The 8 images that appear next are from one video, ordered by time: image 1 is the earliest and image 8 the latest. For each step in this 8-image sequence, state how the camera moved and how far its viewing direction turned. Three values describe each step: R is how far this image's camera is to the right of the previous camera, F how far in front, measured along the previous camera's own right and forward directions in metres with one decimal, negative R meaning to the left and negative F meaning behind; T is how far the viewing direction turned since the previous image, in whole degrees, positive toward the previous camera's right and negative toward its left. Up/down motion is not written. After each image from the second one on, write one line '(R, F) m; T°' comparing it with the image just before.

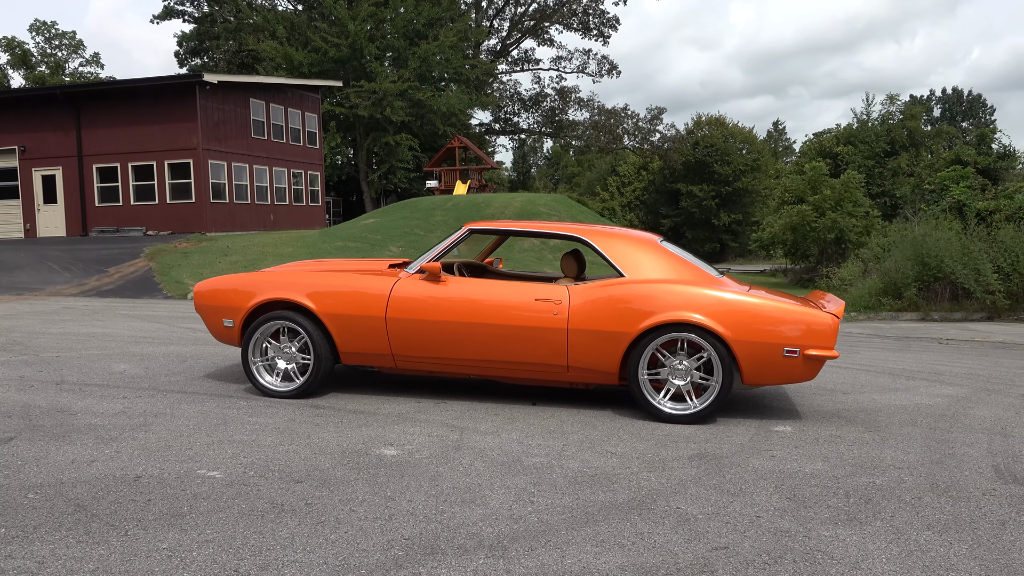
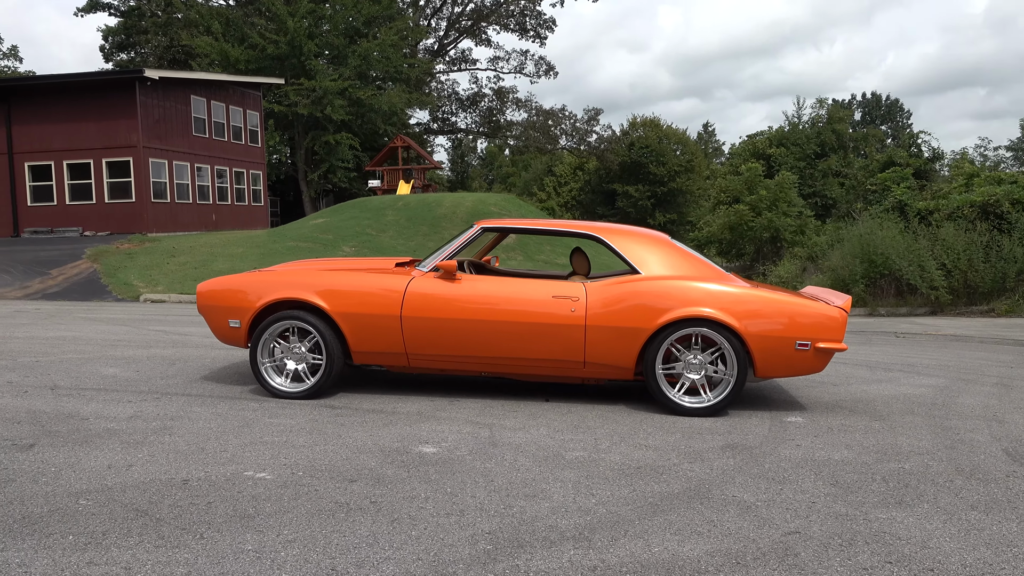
(-0.6, 0.0) m; +5°
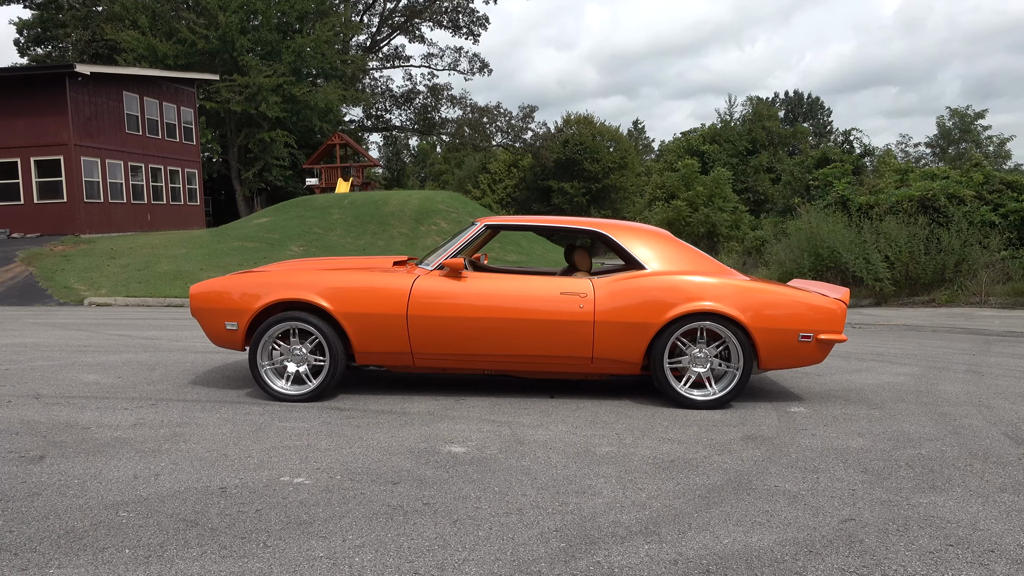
(-0.5, 0.0) m; +5°
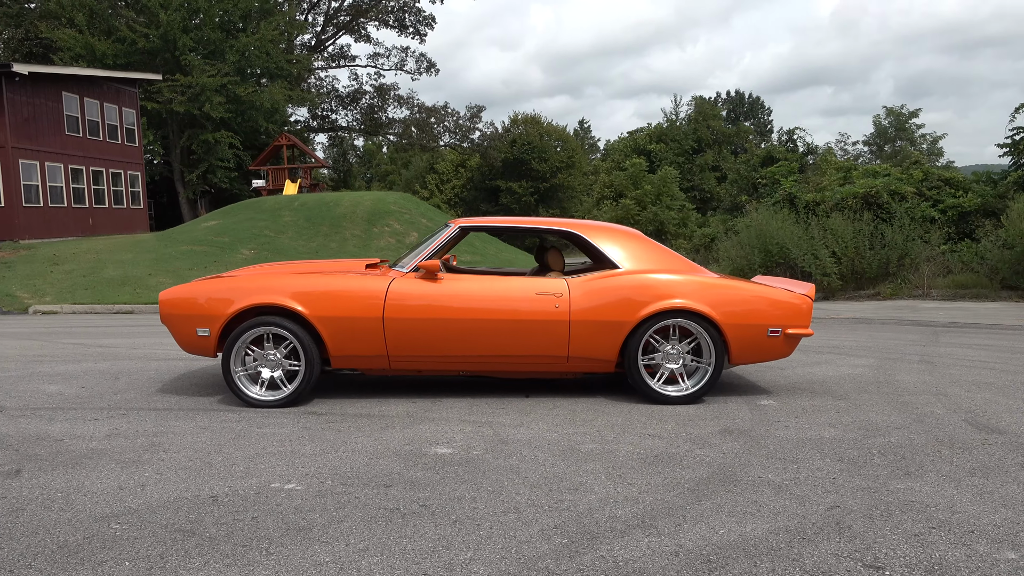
(-0.2, 0.0) m; +4°
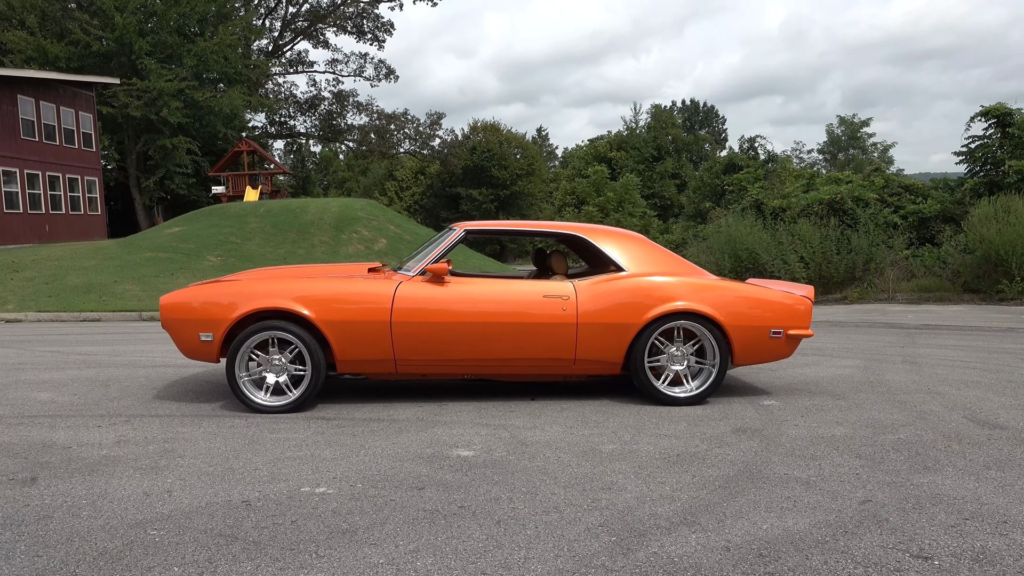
(-0.3, 0.0) m; +3°
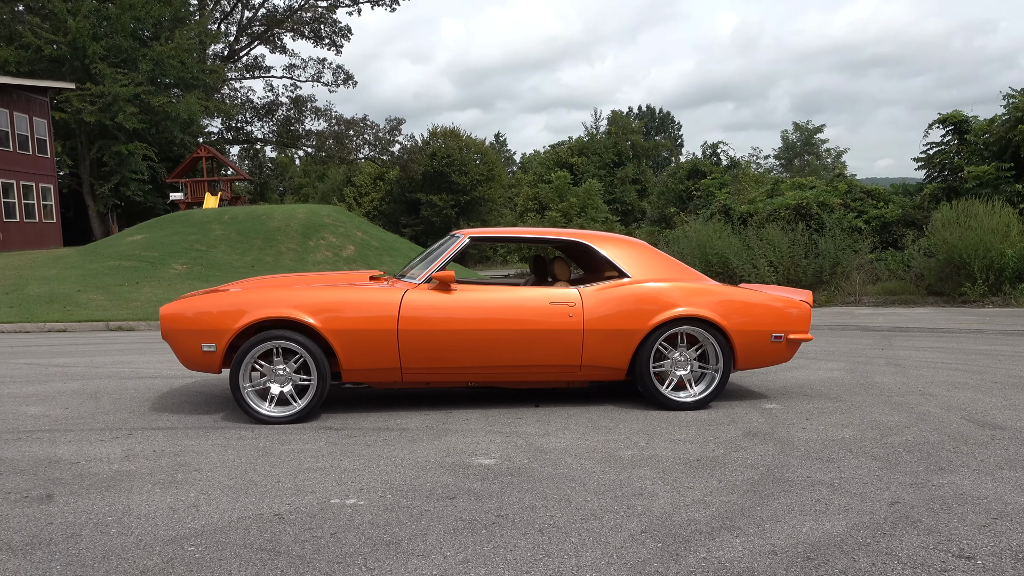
(-0.3, 0.0) m; +3°
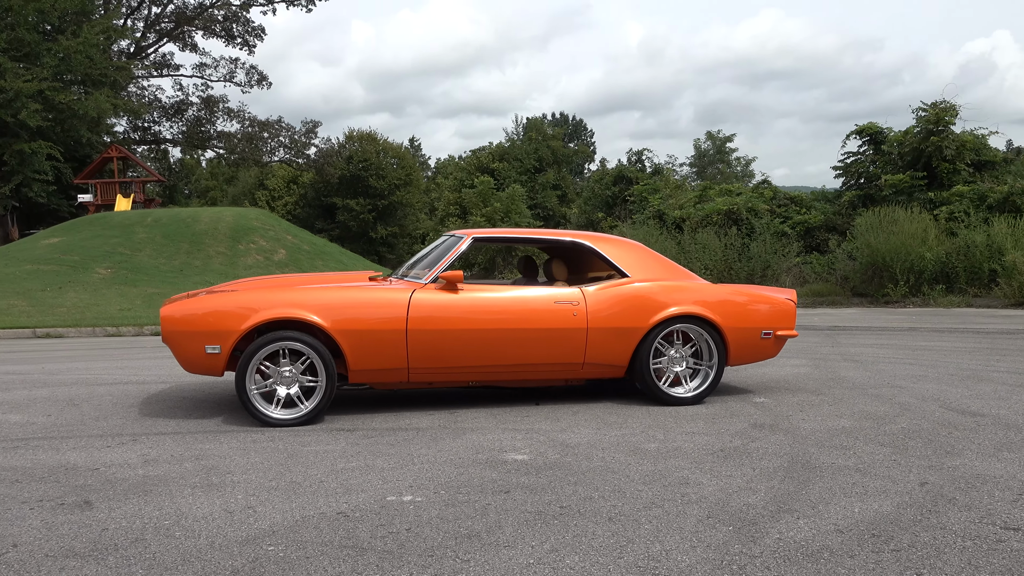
(-0.7, 0.0) m; +6°
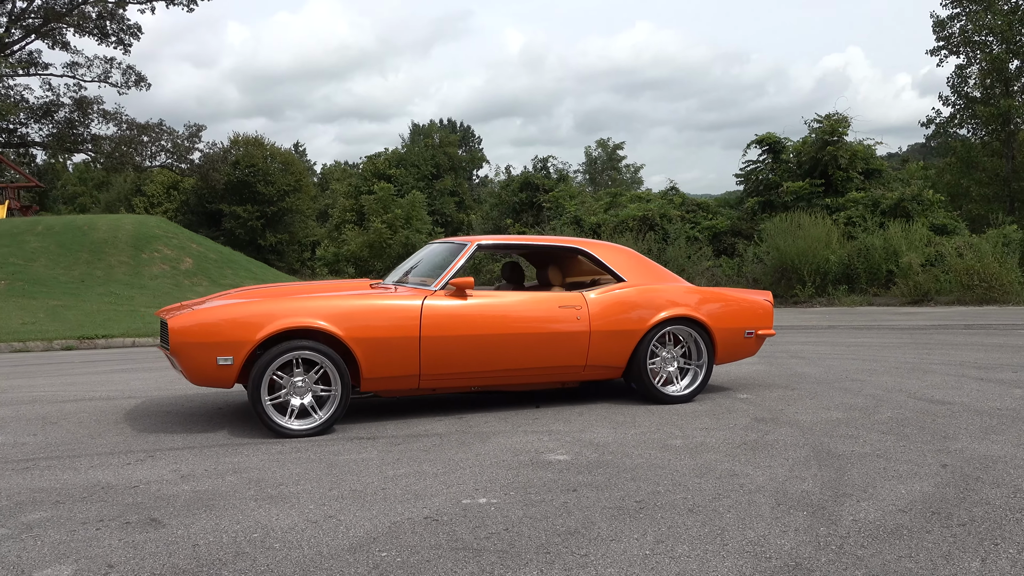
(-0.8, -0.1) m; +8°
